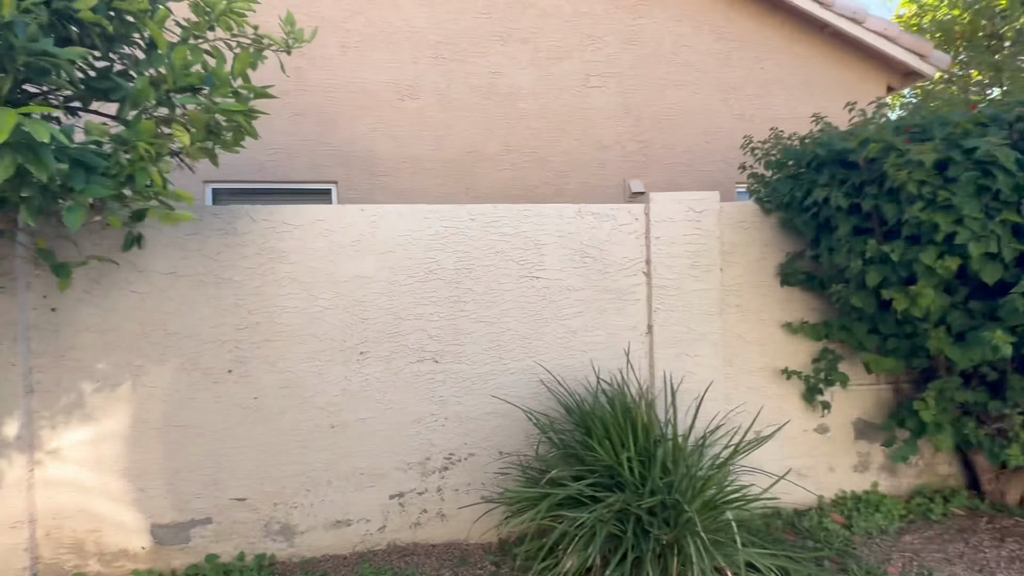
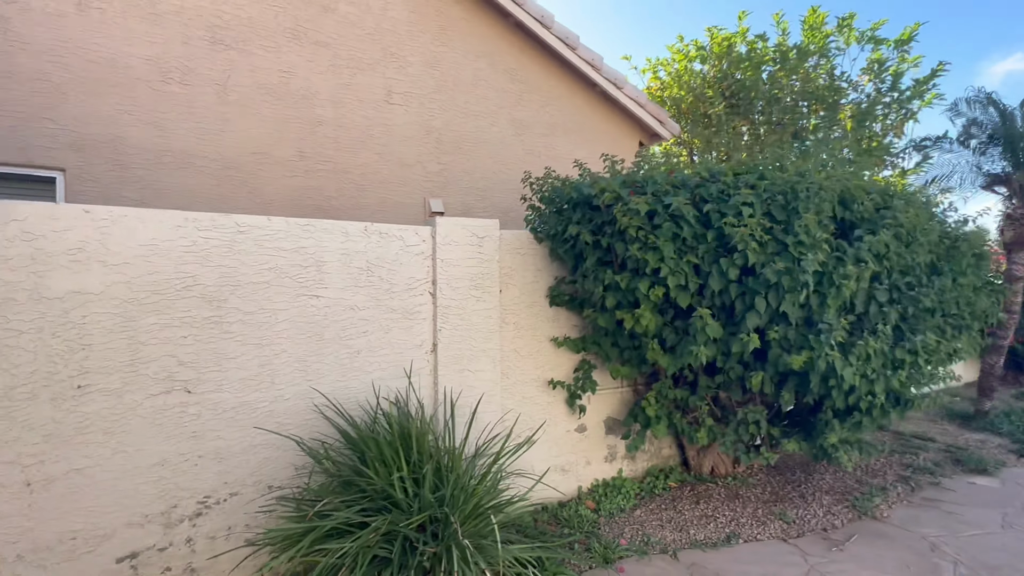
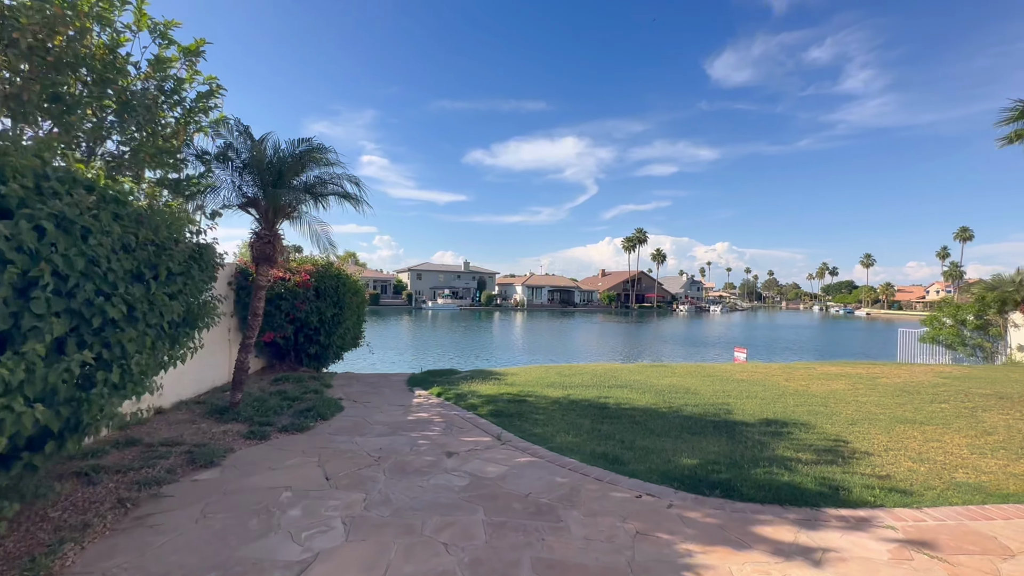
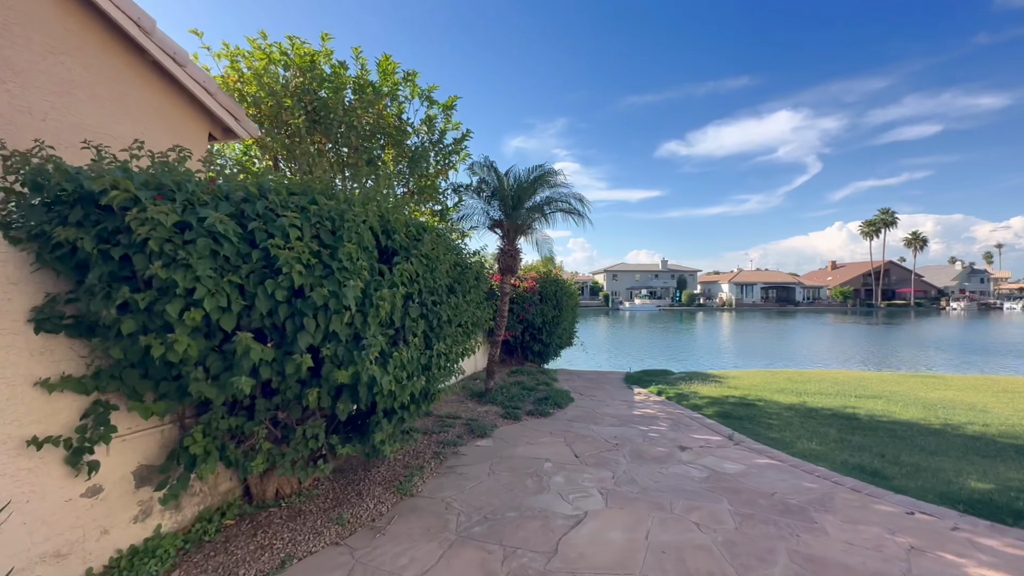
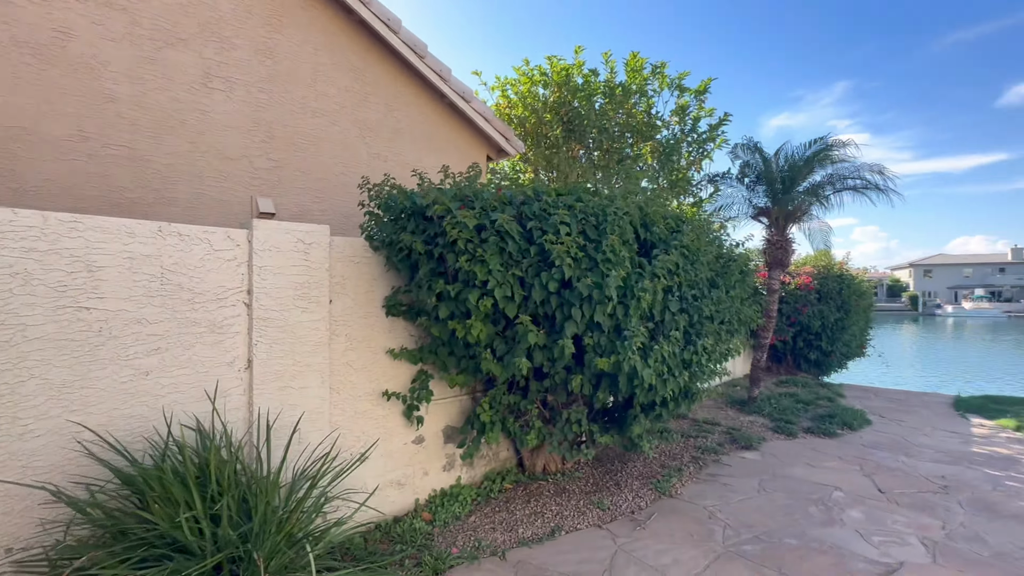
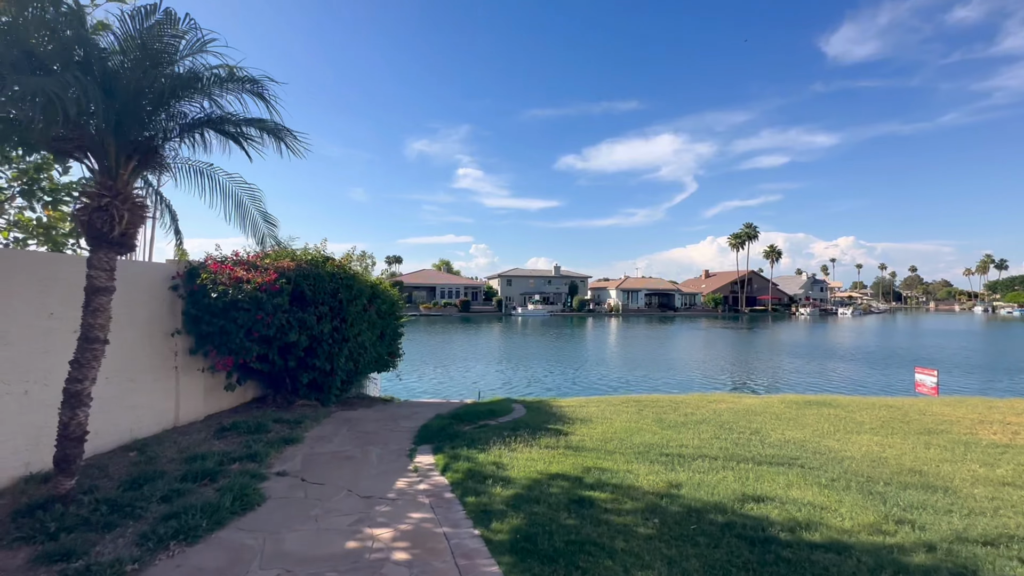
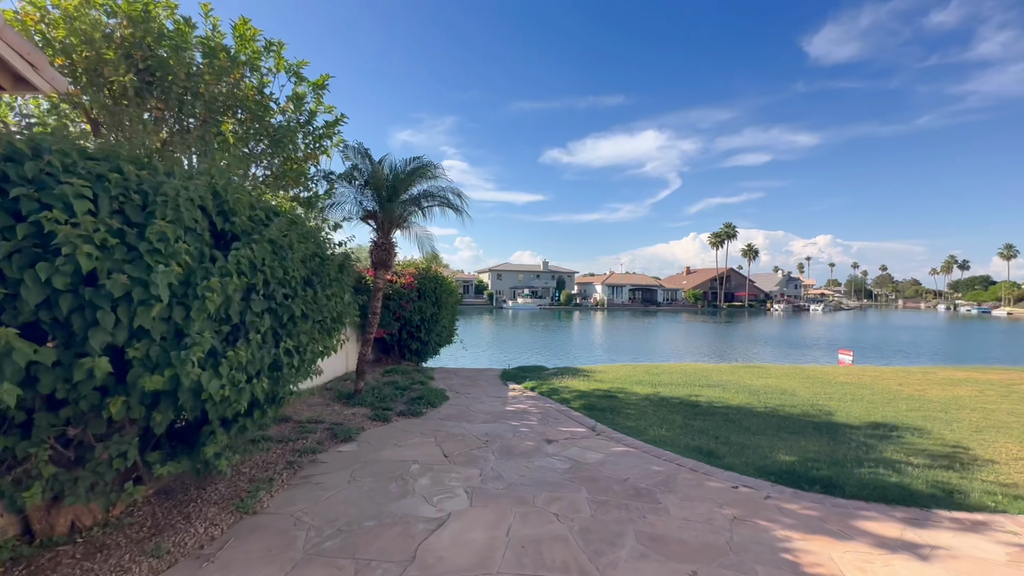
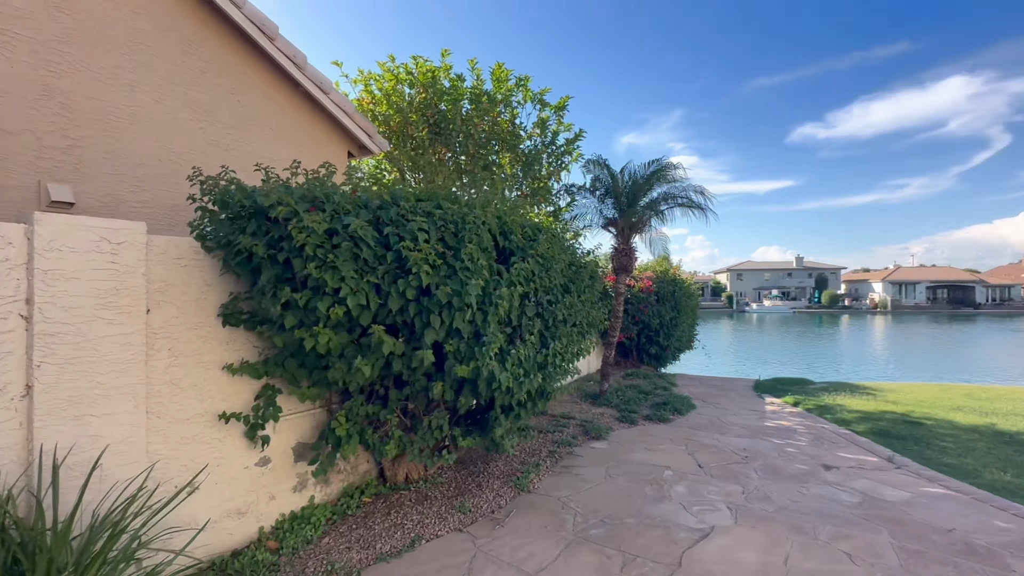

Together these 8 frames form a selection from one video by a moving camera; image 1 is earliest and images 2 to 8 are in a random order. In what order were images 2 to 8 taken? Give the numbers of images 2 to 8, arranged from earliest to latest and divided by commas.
2, 5, 8, 4, 7, 3, 6
